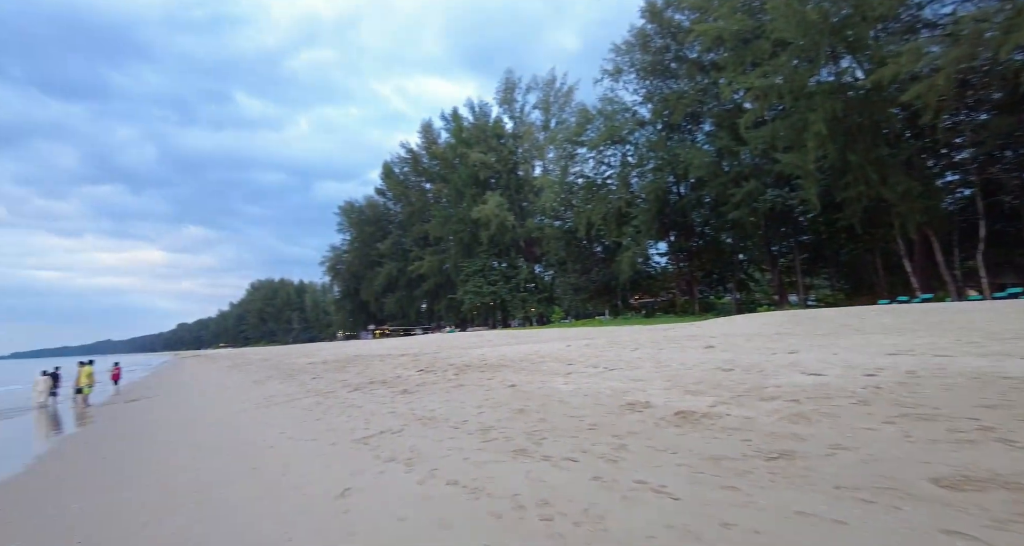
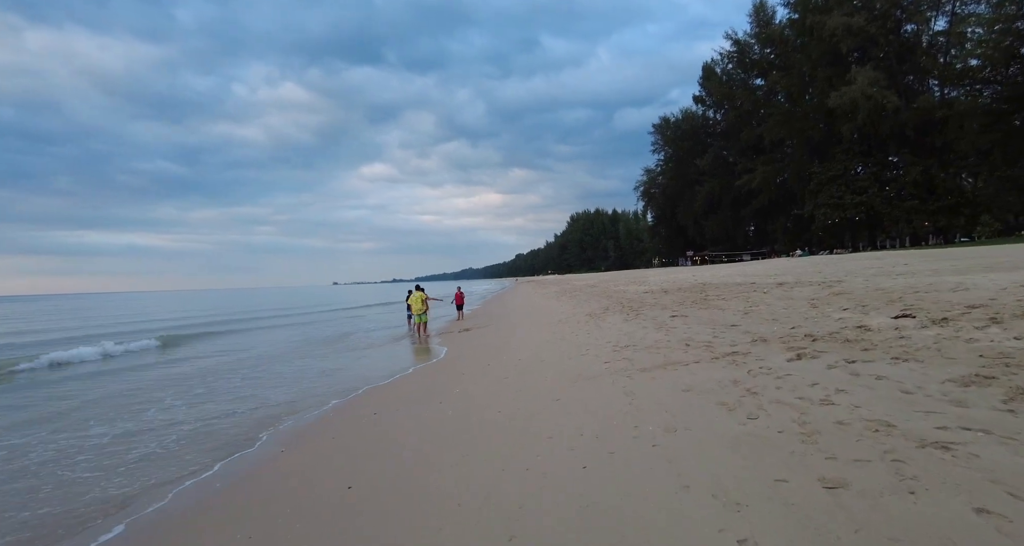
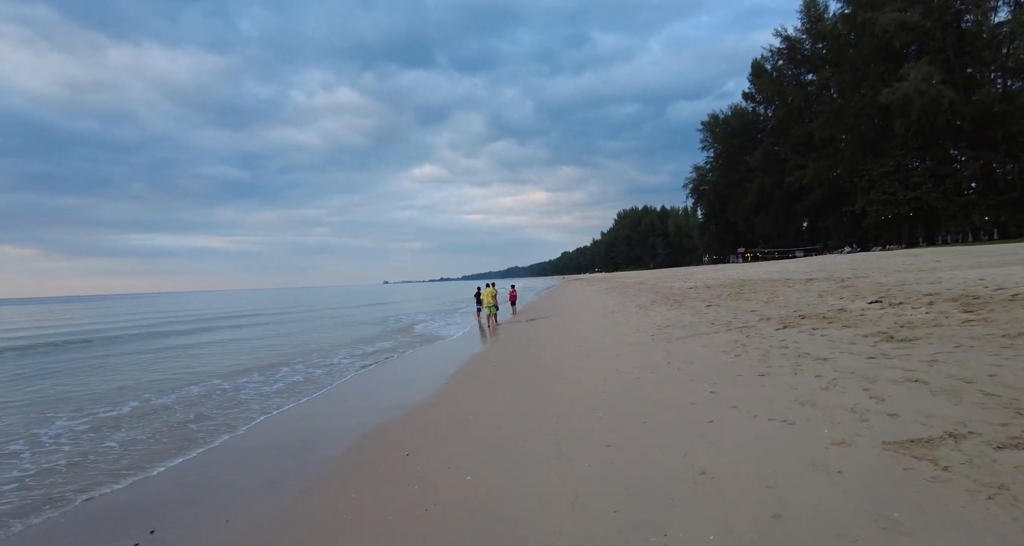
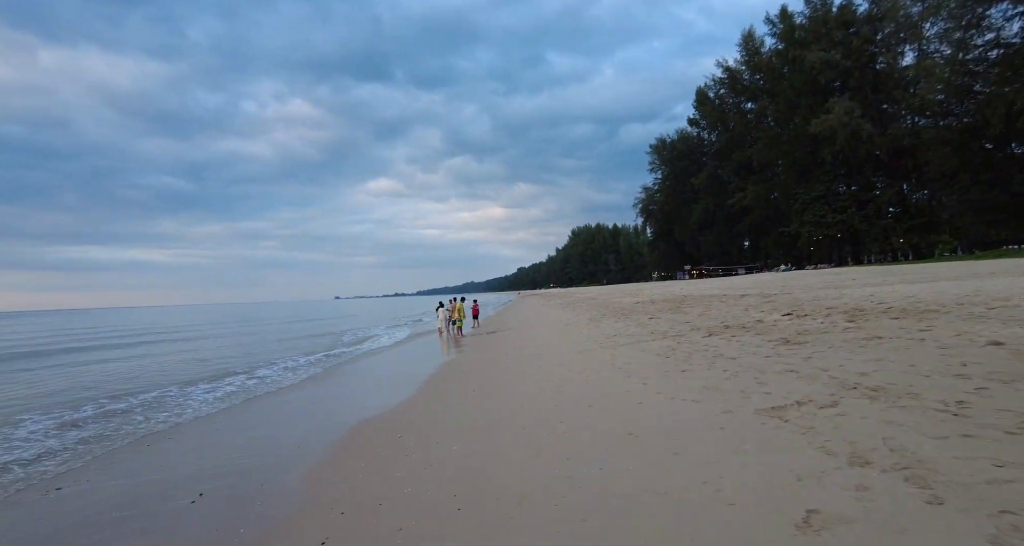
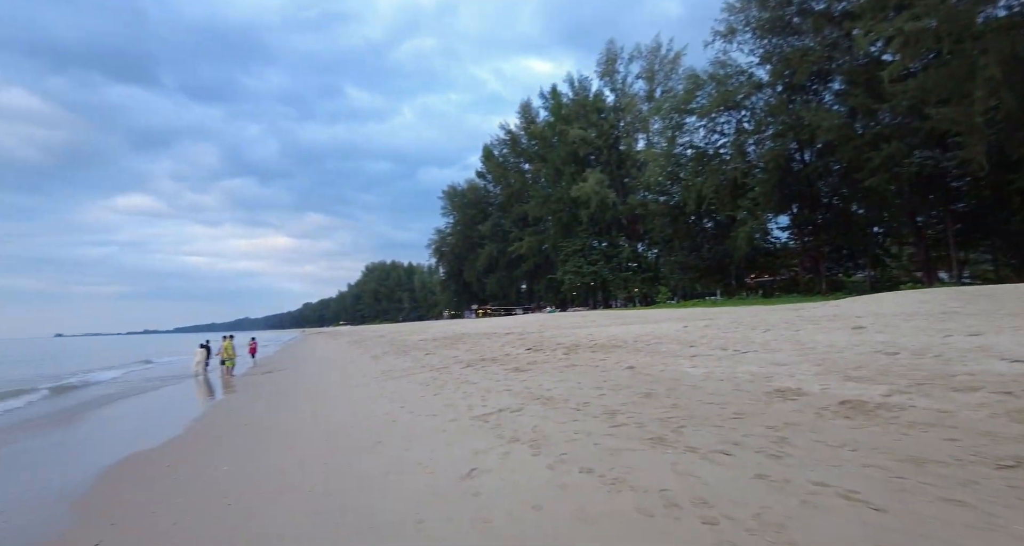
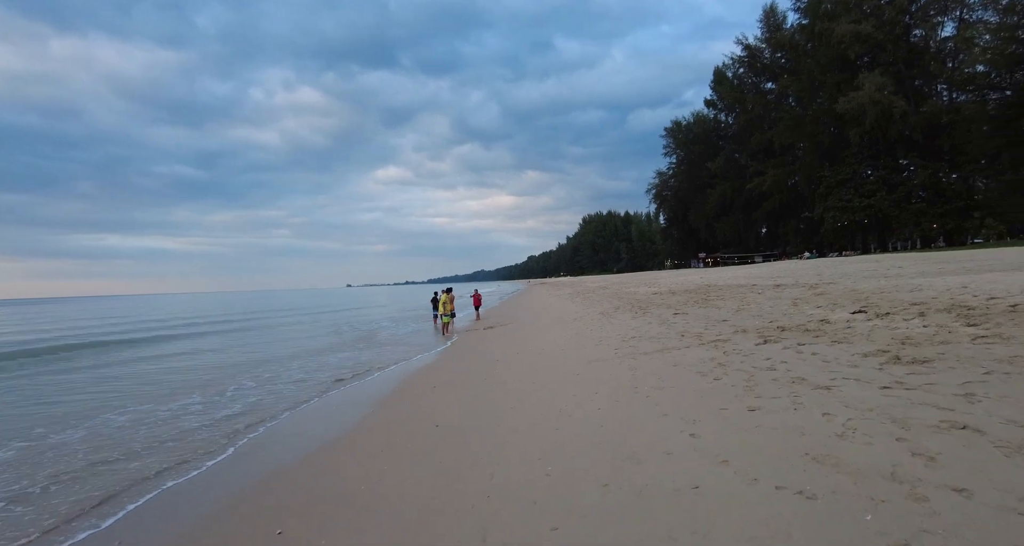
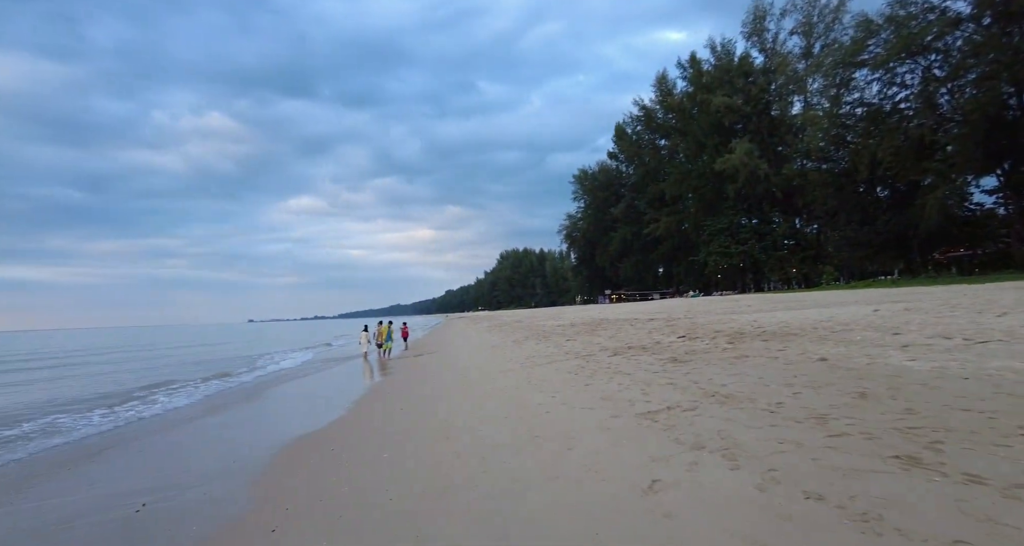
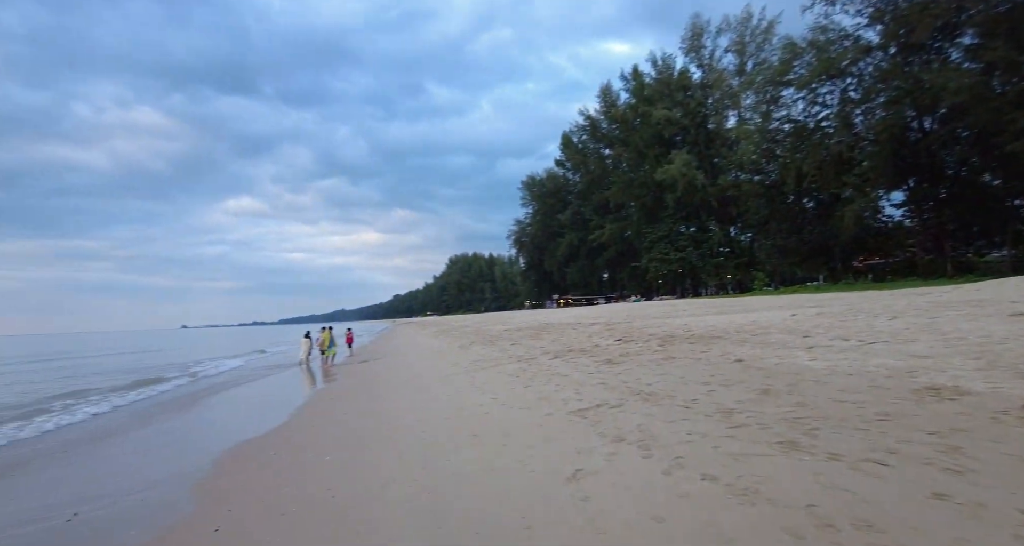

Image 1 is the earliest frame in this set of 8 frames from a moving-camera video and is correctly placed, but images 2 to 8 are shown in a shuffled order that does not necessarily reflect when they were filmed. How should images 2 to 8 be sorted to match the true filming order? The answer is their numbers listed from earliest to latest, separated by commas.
5, 8, 7, 4, 3, 6, 2
